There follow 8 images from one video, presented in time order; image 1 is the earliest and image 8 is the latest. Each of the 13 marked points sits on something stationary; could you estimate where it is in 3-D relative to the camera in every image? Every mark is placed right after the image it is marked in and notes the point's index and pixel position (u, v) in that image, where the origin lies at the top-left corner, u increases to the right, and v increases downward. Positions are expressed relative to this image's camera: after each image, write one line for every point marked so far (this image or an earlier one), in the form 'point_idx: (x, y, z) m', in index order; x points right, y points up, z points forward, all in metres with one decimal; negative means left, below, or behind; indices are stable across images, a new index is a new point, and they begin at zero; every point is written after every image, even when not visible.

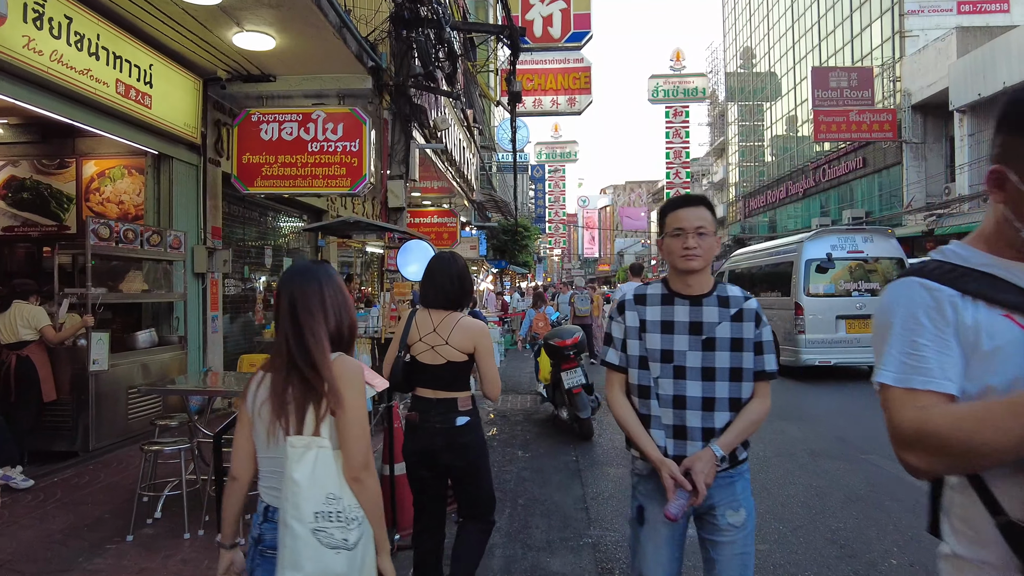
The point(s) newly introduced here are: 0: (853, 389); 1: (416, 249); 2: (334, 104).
0: (+4.7, -1.4, +9.2) m
1: (-0.8, +0.3, +5.8) m
2: (-2.0, +2.1, +7.5) m
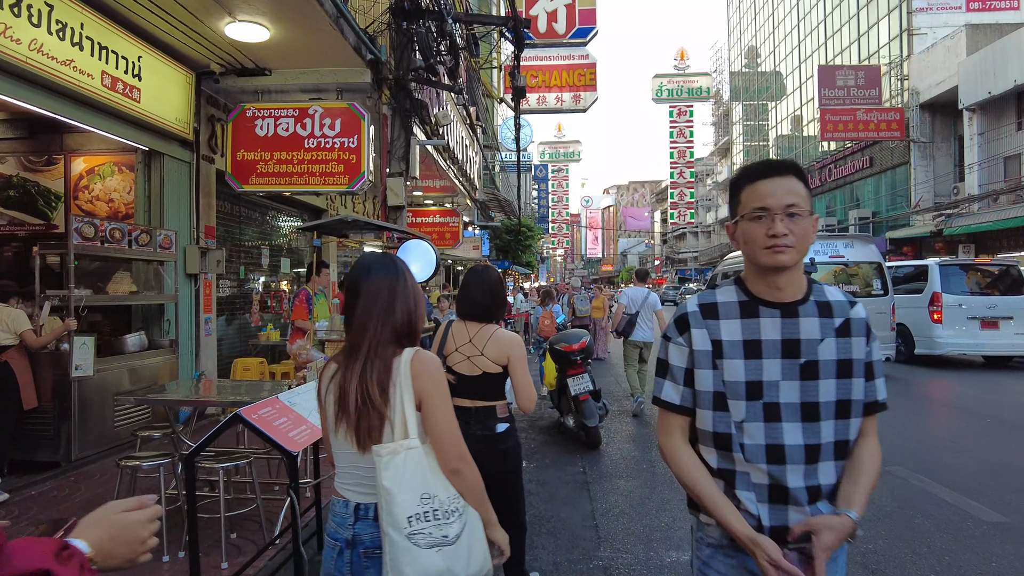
0: (+4.7, -1.4, +8.9) m
1: (-0.8, +0.3, +5.5) m
2: (-1.9, +2.0, +7.2) m
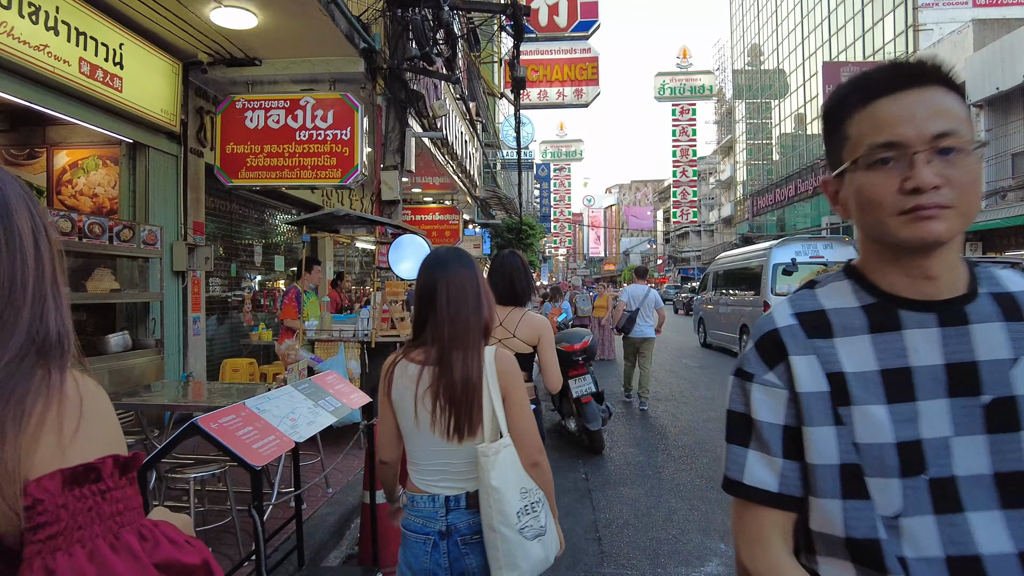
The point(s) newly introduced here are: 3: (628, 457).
0: (+4.7, -1.4, +8.6) m
1: (-0.8, +0.3, +5.3) m
2: (-2.0, +2.1, +6.9) m
3: (+0.9, -1.4, +5.4) m
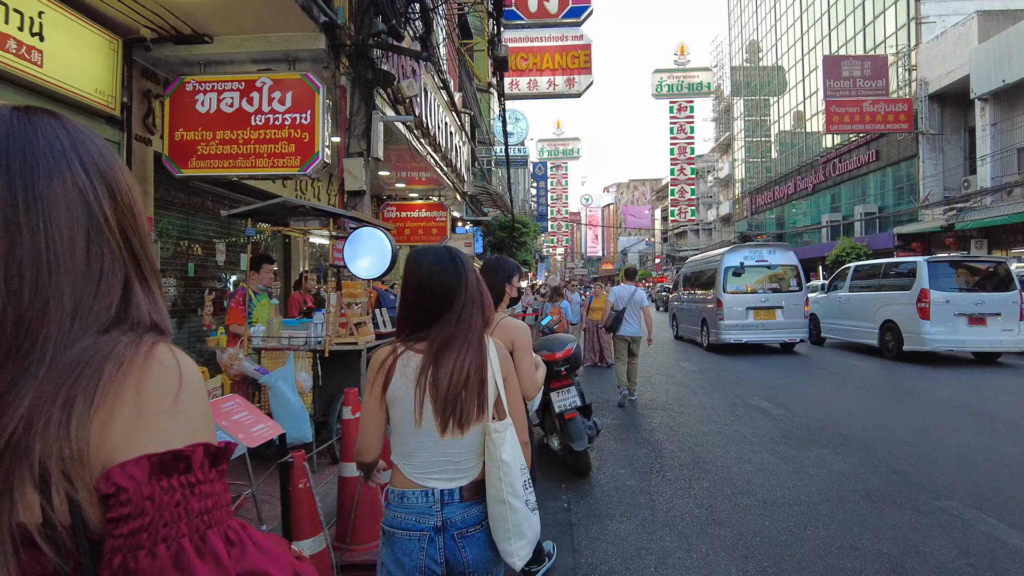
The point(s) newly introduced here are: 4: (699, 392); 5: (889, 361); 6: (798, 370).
0: (+4.5, -1.4, +8.0) m
1: (-1.0, +0.3, +4.6) m
2: (-2.2, +2.1, +6.3) m
3: (+0.8, -1.4, +4.7) m
4: (+2.4, -1.3, +8.5) m
5: (+6.6, -1.3, +11.9) m
6: (+4.8, -1.3, +11.1) m
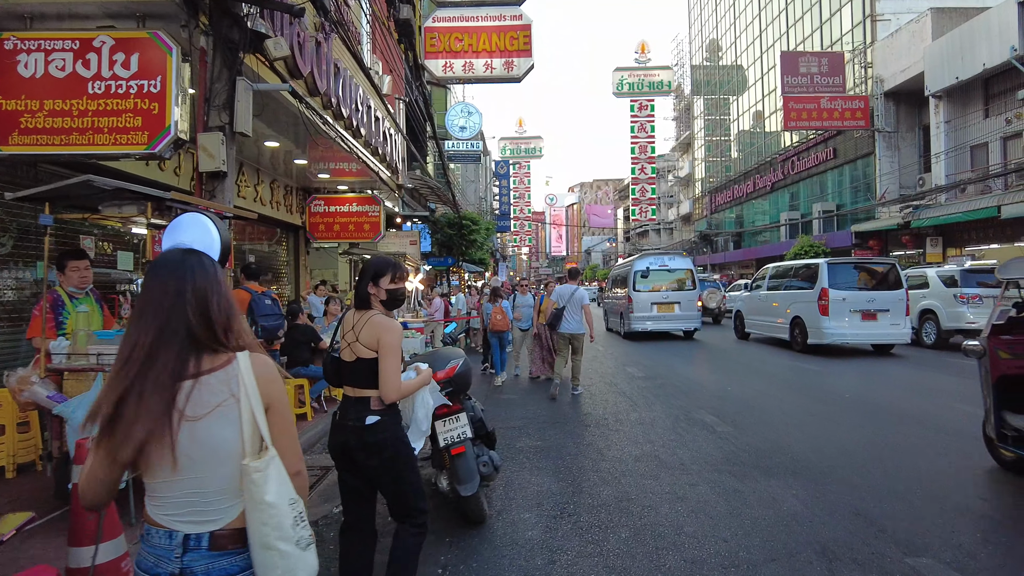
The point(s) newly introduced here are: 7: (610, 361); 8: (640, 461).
0: (+3.7, -1.4, +7.2) m
1: (-1.7, +0.3, +3.6) m
2: (-3.0, +2.0, +5.2) m
3: (0.0, -1.4, +3.8) m
4: (+1.5, -1.3, +7.7) m
5: (+5.6, -1.3, +11.2) m
6: (+3.7, -1.3, +10.4) m
7: (+1.8, -1.4, +12.4) m
8: (+1.0, -1.4, +5.2) m
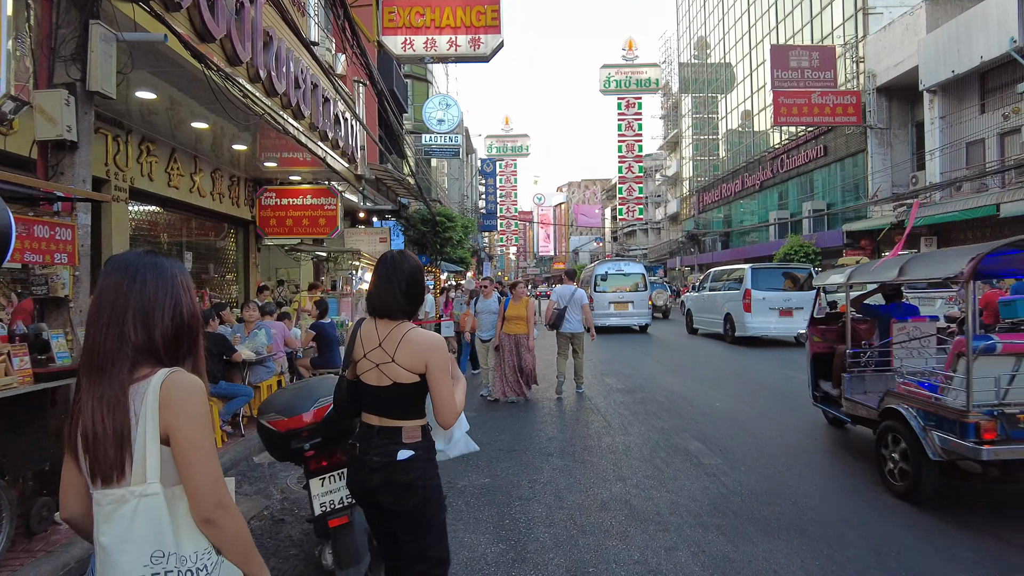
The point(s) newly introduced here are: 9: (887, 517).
0: (+3.2, -1.4, +6.2) m
1: (-2.1, +0.3, +2.5) m
2: (-3.4, +2.0, +4.1) m
3: (-0.4, -1.4, +2.7) m
4: (+1.0, -1.4, +6.6) m
5: (+5.0, -1.3, +10.2) m
6: (+3.2, -1.4, +9.4) m
7: (+1.3, -1.4, +11.4) m
8: (+0.6, -1.4, +4.2) m
9: (+2.3, -1.4, +4.1) m
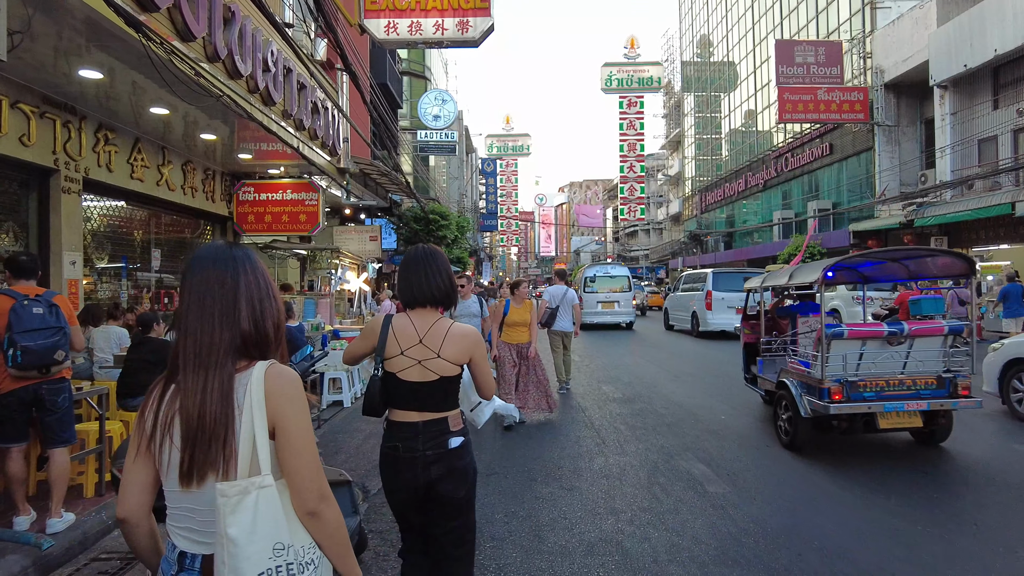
0: (+3.0, -1.4, +5.5) m
1: (-2.3, +0.3, +1.8) m
2: (-3.5, +2.0, +3.4) m
3: (-0.5, -1.4, +2.0) m
4: (+0.9, -1.4, +5.9) m
5: (+4.9, -1.3, +9.5) m
6: (+3.1, -1.4, +8.7) m
7: (+1.1, -1.4, +10.7) m
8: (+0.4, -1.4, +3.5) m
9: (+2.2, -1.4, +3.4) m
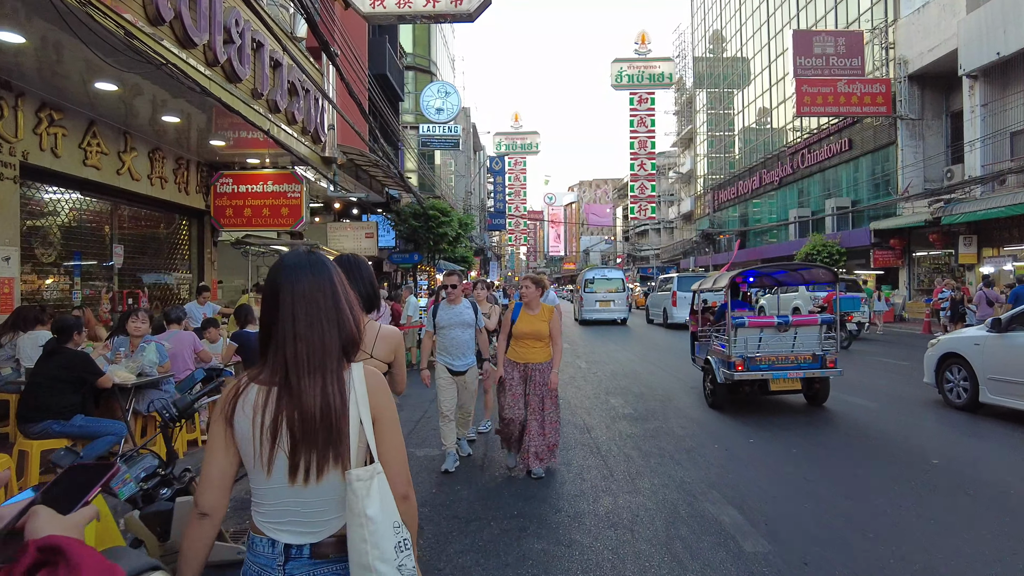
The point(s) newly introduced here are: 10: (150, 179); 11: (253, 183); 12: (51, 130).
0: (+3.0, -1.4, +4.5) m
1: (-2.4, +0.3, +0.9) m
2: (-3.6, +2.0, +2.5) m
3: (-0.7, -1.4, +1.1) m
4: (+0.8, -1.4, +5.0) m
5: (+4.9, -1.3, +8.5) m
6: (+3.0, -1.4, +7.7) m
7: (+1.1, -1.4, +9.7) m
8: (+0.3, -1.4, +2.5) m
9: (+2.0, -1.4, +2.4) m
10: (-5.0, +1.5, +9.2) m
11: (-4.0, +1.6, +10.2) m
12: (-5.0, +1.7, +7.2) m
